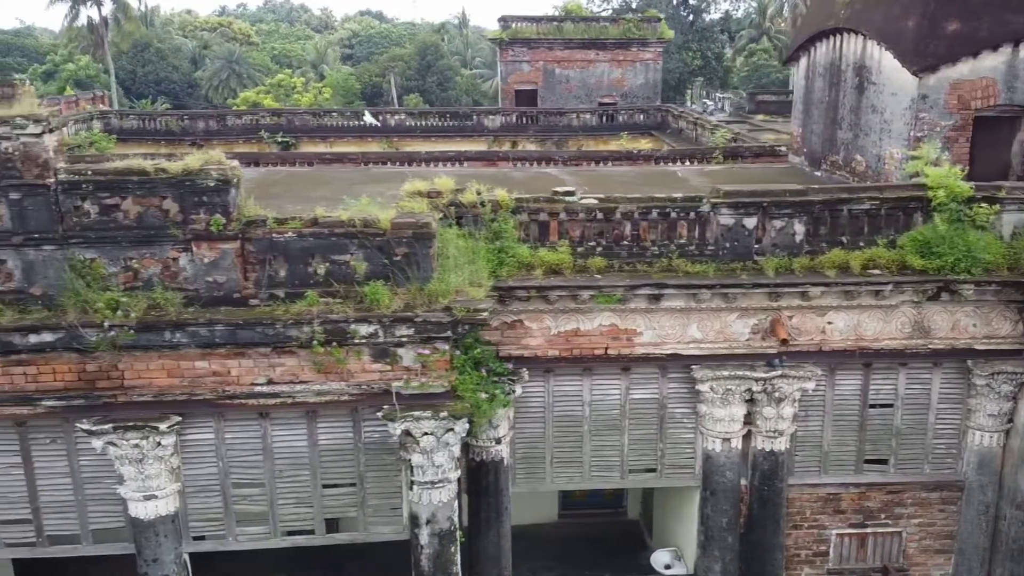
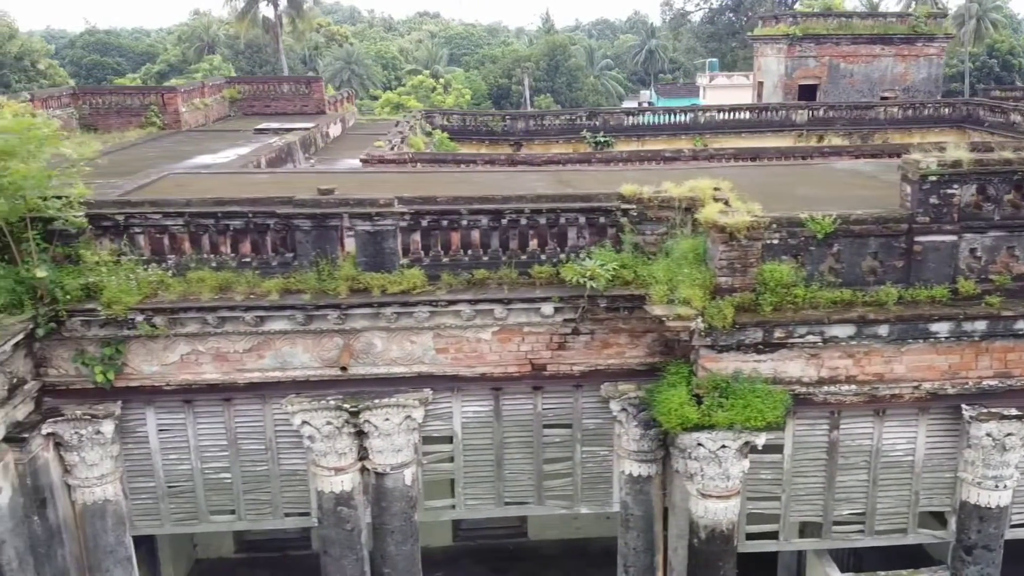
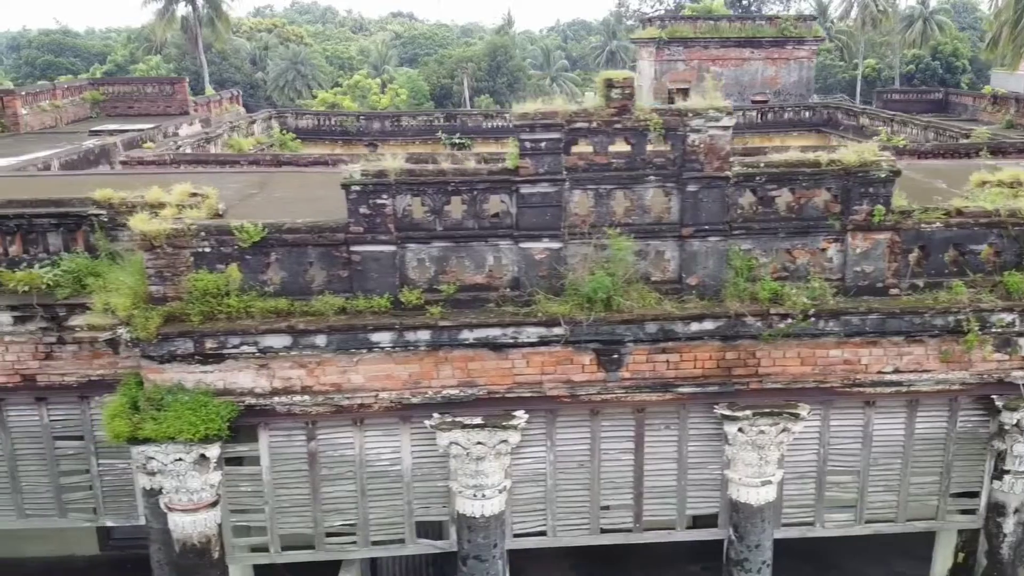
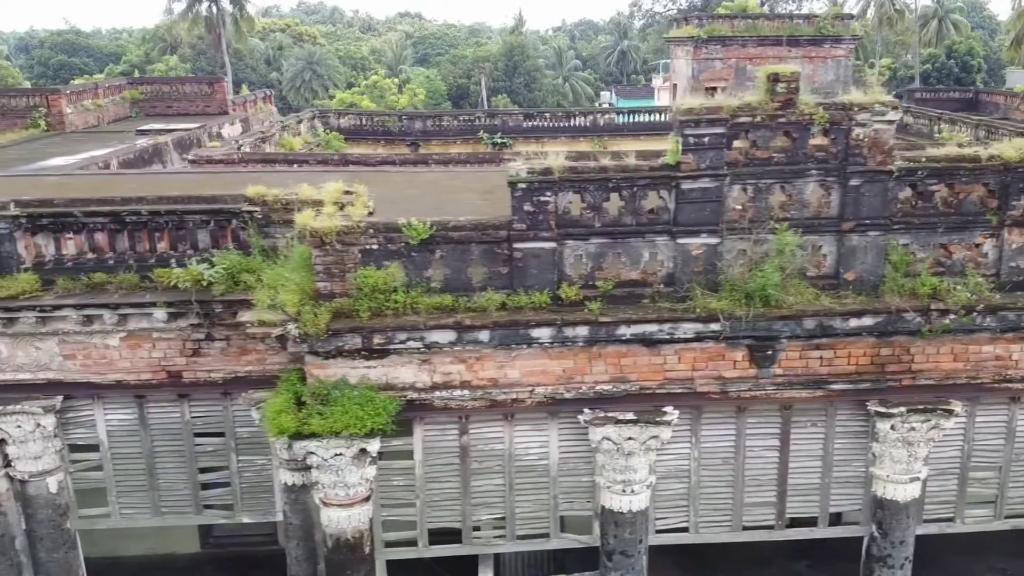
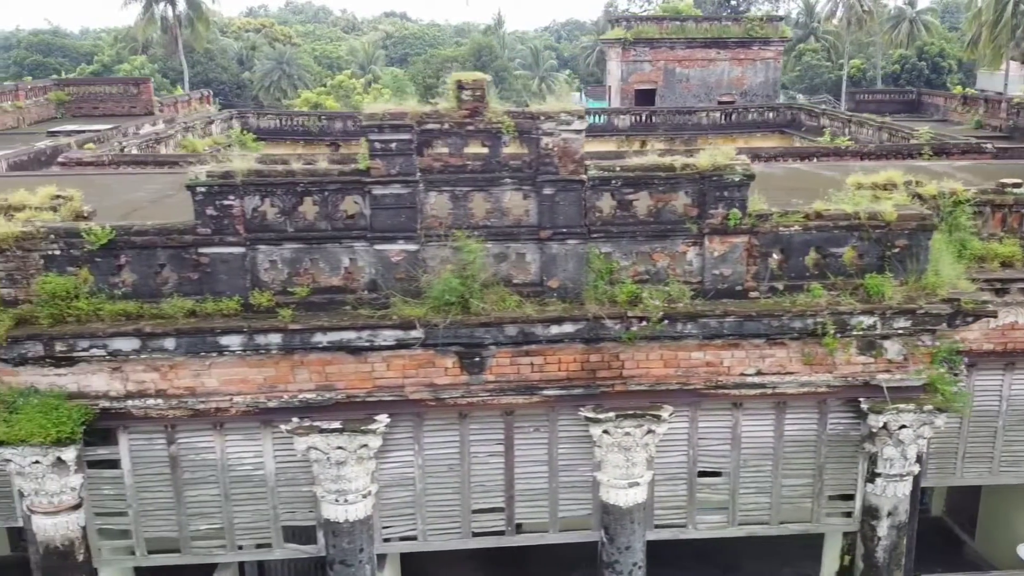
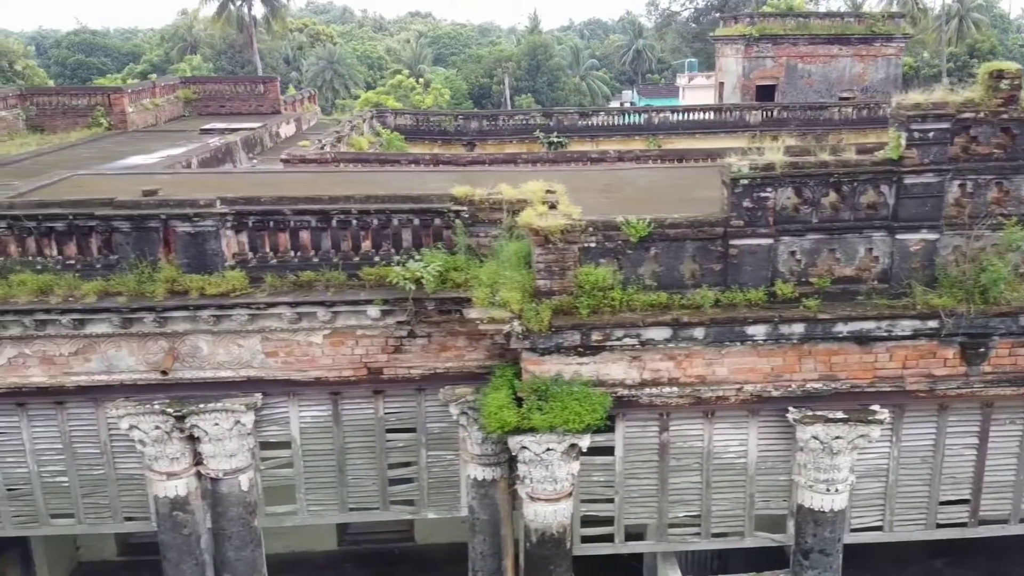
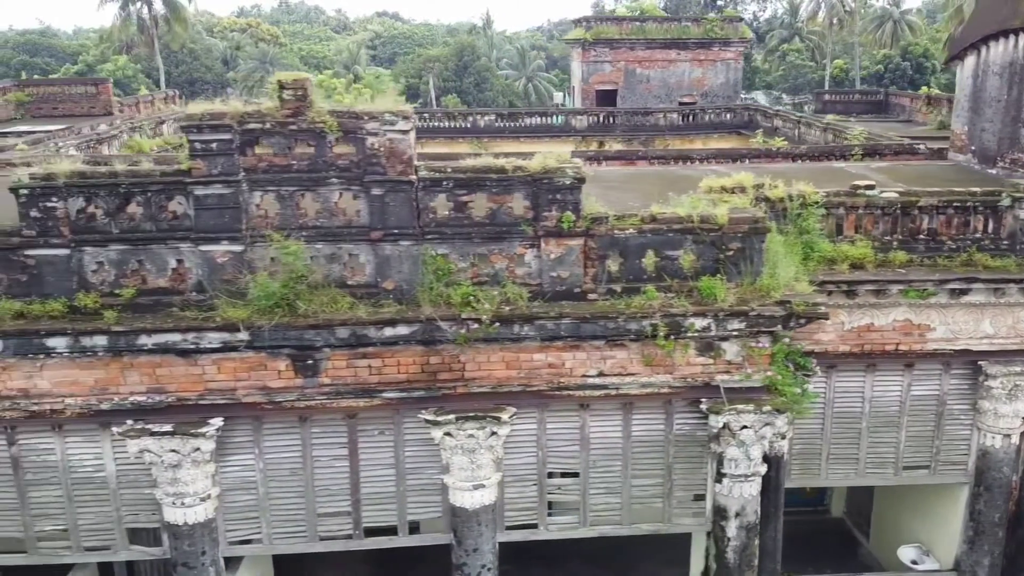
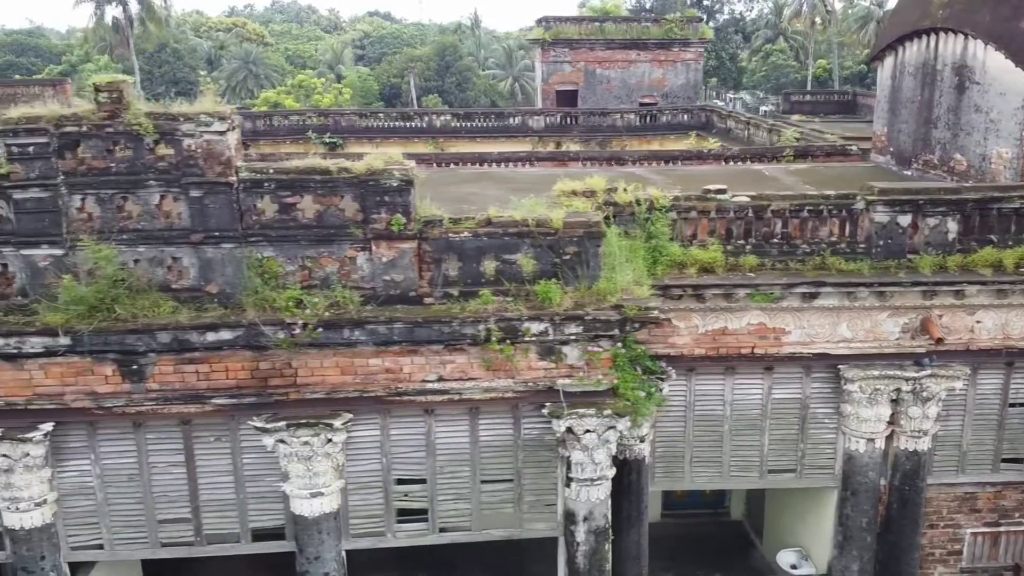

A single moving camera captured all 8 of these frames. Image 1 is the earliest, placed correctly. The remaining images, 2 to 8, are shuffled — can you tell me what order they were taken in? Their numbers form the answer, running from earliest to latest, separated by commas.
8, 7, 5, 3, 4, 6, 2
